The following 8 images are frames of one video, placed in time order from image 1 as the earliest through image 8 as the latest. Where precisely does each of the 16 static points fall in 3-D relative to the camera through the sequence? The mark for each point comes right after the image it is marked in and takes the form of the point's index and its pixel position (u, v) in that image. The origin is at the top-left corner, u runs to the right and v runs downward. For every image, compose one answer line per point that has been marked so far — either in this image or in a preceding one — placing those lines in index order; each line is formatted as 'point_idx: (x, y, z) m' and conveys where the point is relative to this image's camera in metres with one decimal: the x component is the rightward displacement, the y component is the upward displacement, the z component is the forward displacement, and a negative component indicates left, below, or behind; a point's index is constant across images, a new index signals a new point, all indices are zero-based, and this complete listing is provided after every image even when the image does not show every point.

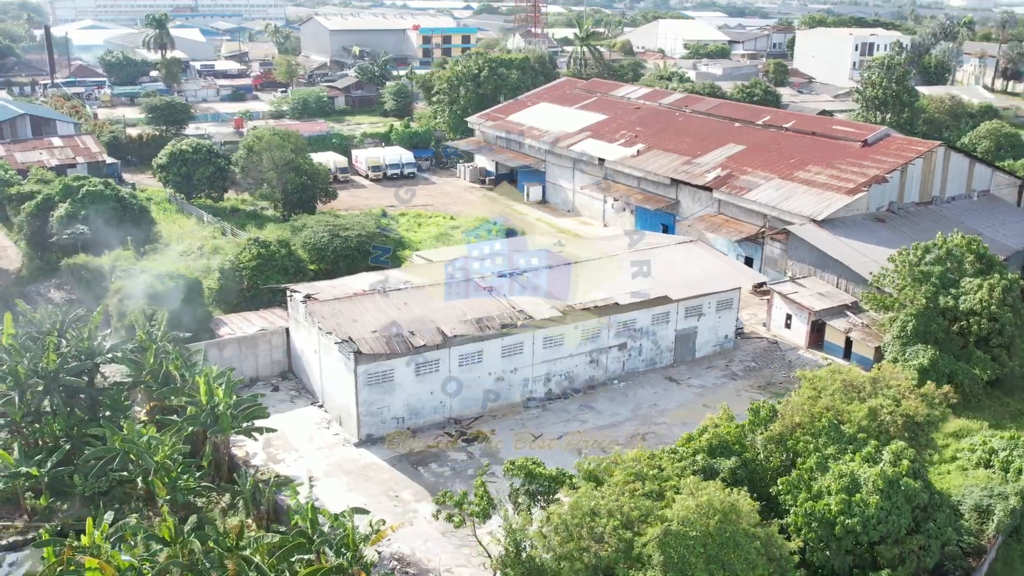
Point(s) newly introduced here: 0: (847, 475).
0: (+3.8, -2.1, +11.0) m
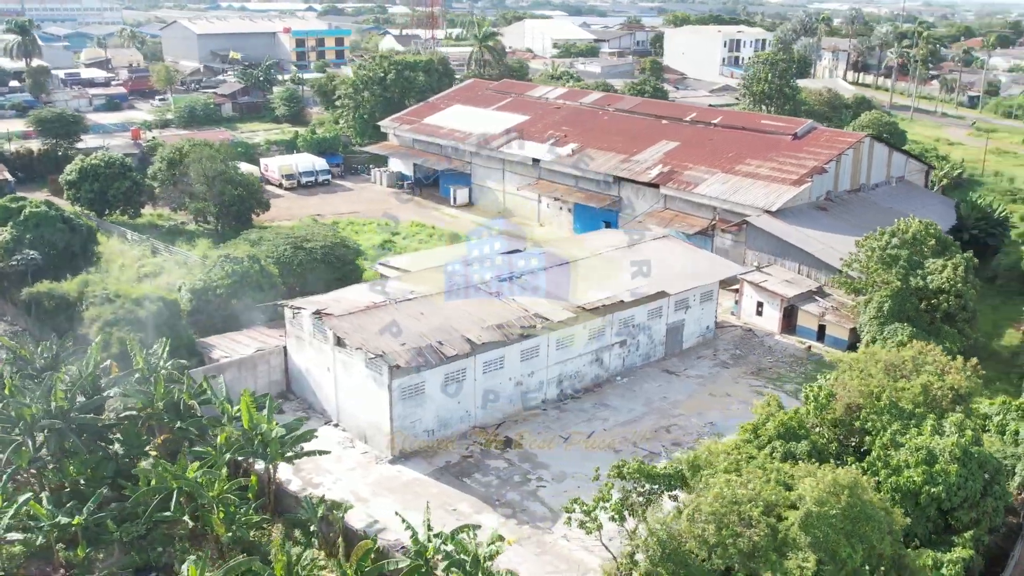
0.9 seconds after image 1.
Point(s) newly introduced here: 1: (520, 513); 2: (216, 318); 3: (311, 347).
0: (+4.9, -1.9, +11.7) m
1: (+0.1, -3.1, +13.4) m
2: (-5.4, -0.5, +18.1) m
3: (-3.2, -1.0, +15.9) m
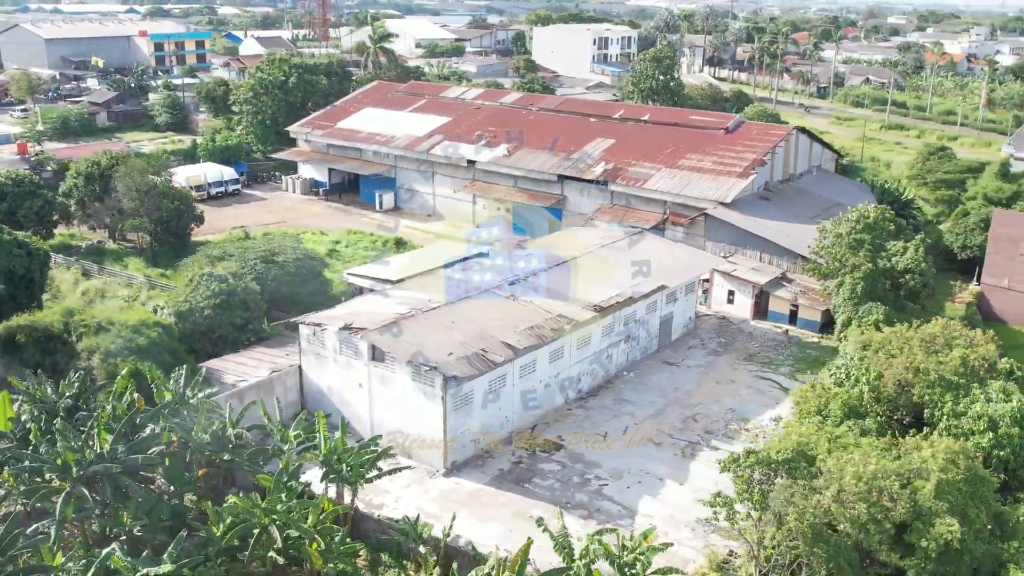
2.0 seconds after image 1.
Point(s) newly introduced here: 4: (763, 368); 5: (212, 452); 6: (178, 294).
0: (+6.1, -1.6, +12.7) m
1: (+1.2, -3.1, +13.5) m
2: (-5.3, -0.9, +17.1) m
3: (-2.7, -1.2, +15.3) m
4: (+4.6, -1.5, +18.2) m
5: (-4.0, -2.2, +13.2) m
6: (-6.0, -0.1, +17.6) m
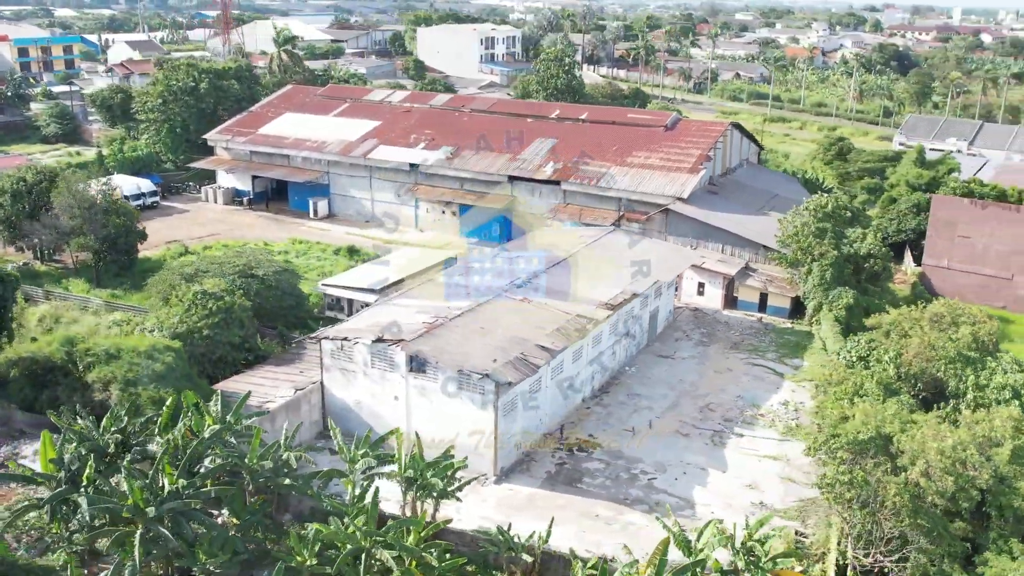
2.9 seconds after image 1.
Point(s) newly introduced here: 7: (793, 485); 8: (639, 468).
0: (+6.9, -1.4, +13.8) m
1: (+2.0, -3.1, +13.8) m
2: (-5.0, -1.2, +16.3) m
3: (-2.2, -1.4, +15.0) m
4: (+4.6, -1.3, +19.0) m
5: (-3.1, -2.4, +12.7) m
6: (-5.8, -0.4, +16.7) m
7: (+4.1, -2.9, +14.4) m
8: (+1.9, -2.7, +14.7) m
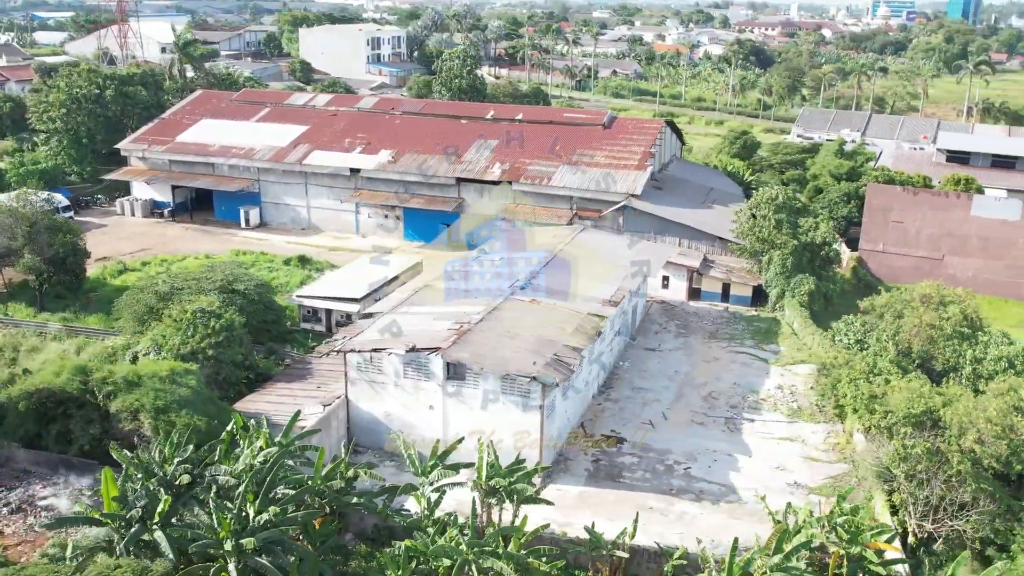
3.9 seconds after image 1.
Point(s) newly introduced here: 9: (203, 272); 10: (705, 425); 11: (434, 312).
0: (+7.5, -1.1, +15.0) m
1: (+2.7, -3.0, +14.2) m
2: (-4.7, -1.5, +15.6) m
3: (-1.7, -1.5, +14.8) m
4: (+4.4, -1.1, +19.8) m
5: (-2.2, -2.6, +12.4) m
6: (-5.6, -0.8, +15.9) m
7: (+4.7, -2.7, +15.2) m
8: (+2.4, -2.6, +15.2) m
9: (-6.1, +0.3, +19.4) m
10: (+3.2, -2.3, +16.4) m
11: (-1.3, -0.4, +16.3) m
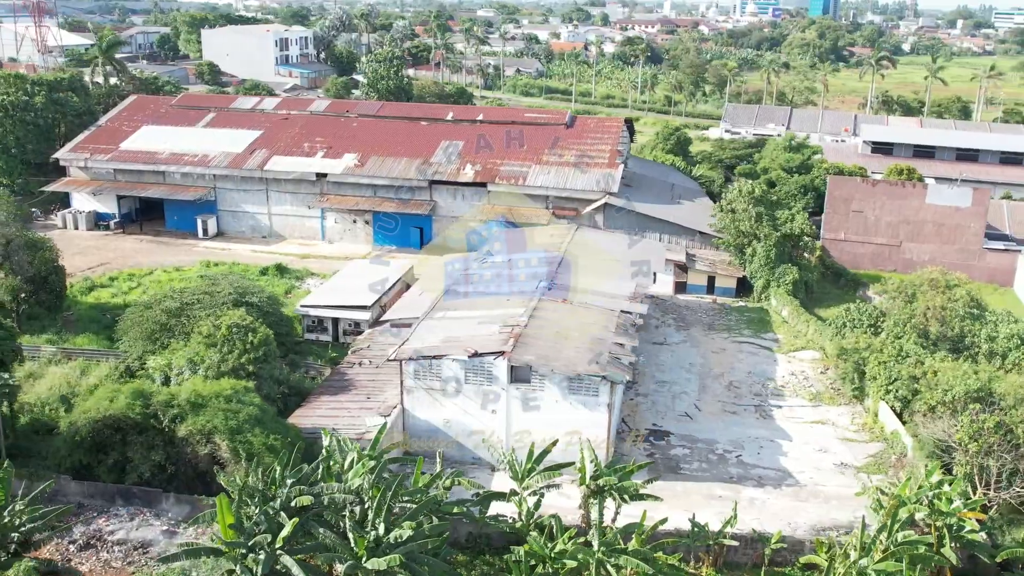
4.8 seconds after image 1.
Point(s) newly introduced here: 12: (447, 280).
0: (+8.3, -0.8, +16.2) m
1: (+3.7, -2.9, +14.8) m
2: (-3.9, -1.7, +15.1) m
3: (-0.8, -1.6, +14.7) m
4: (+4.5, -0.9, +20.4) m
5: (-0.9, -2.7, +12.2) m
6: (-4.8, -1.0, +15.2) m
7: (+5.5, -2.5, +15.9) m
8: (+3.3, -2.6, +15.6) m
9: (-5.8, +0.1, +18.7) m
10: (+3.9, -2.2, +16.9) m
11: (-0.7, -0.5, +16.3) m
12: (-1.1, +0.2, +18.5) m
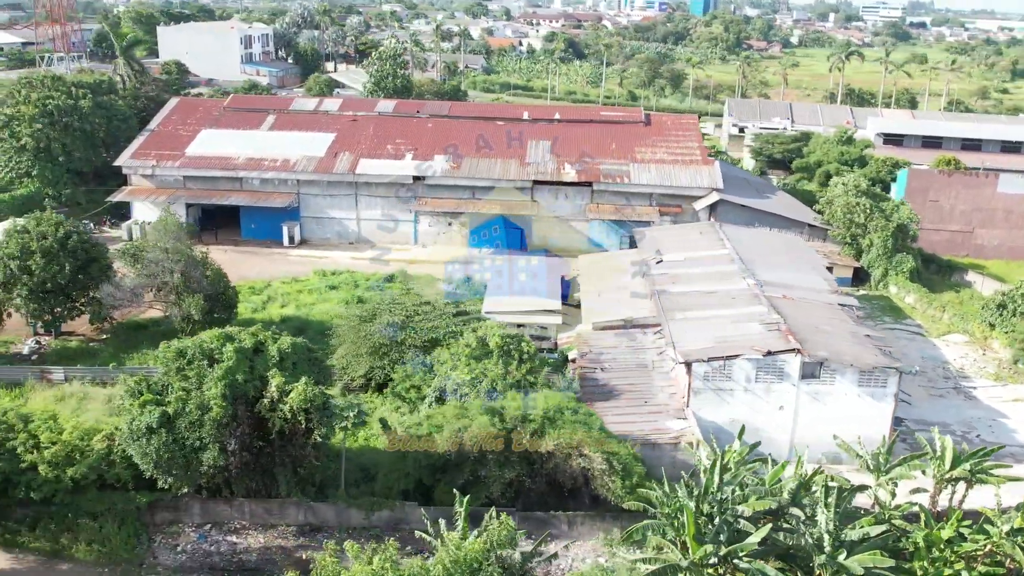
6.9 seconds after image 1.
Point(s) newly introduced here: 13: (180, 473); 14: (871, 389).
0: (+12.3, -0.4, +17.8) m
1: (+8.1, -2.7, +15.7) m
2: (+0.5, -1.9, +14.8) m
3: (+3.6, -1.6, +14.9) m
4: (+7.9, -0.7, +21.5) m
5: (+3.9, -2.7, +12.5) m
6: (-0.5, -1.2, +14.8) m
7: (+9.7, -2.3, +17.2) m
8: (+7.5, -2.4, +16.5) m
9: (-2.1, -0.1, +18.1) m
10: (+7.9, -2.0, +17.9) m
11: (+3.4, -0.5, +16.5) m
12: (+2.6, +0.2, +18.6) m
13: (-3.9, -2.2, +11.7) m
14: (+5.4, -1.5, +14.8) m
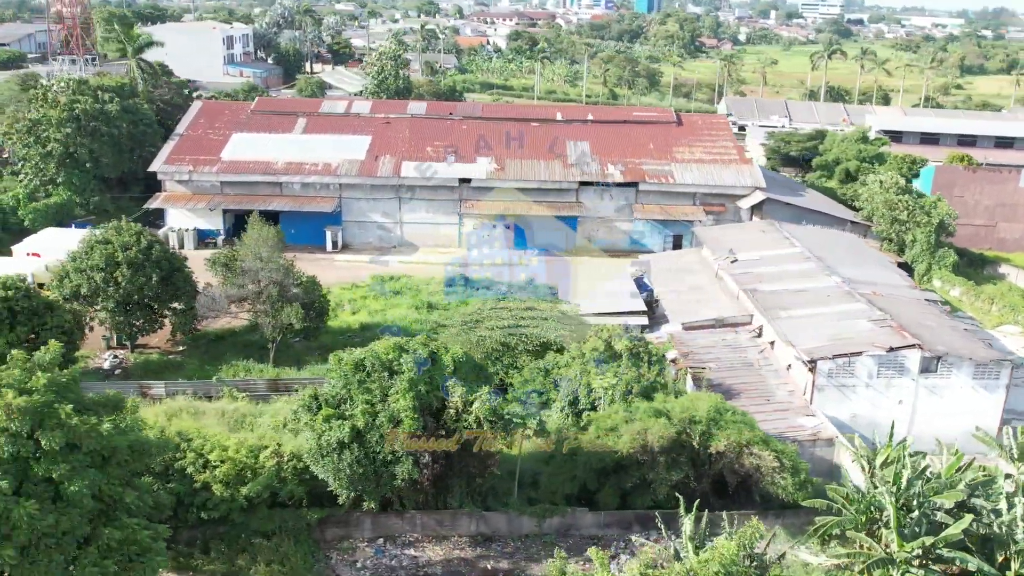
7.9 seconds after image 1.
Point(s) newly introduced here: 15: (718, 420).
0: (+14.0, -0.2, +18.8) m
1: (+10.0, -2.6, +16.4) m
2: (+2.5, -1.9, +15.0) m
3: (+5.6, -1.6, +15.3) m
4: (+9.4, -0.6, +22.1) m
5: (+6.1, -2.7, +12.9) m
6: (+1.5, -1.2, +14.9) m
7: (+11.5, -2.1, +18.0) m
8: (+9.4, -2.3, +17.2) m
9: (-0.4, -0.2, +18.0) m
10: (+9.6, -1.9, +18.6) m
11: (+5.3, -0.4, +16.9) m
12: (+4.3, +0.2, +18.9) m
13: (-1.7, -2.3, +11.5) m
14: (+7.4, -1.4, +15.3) m
15: (+2.7, -1.8, +12.9) m
